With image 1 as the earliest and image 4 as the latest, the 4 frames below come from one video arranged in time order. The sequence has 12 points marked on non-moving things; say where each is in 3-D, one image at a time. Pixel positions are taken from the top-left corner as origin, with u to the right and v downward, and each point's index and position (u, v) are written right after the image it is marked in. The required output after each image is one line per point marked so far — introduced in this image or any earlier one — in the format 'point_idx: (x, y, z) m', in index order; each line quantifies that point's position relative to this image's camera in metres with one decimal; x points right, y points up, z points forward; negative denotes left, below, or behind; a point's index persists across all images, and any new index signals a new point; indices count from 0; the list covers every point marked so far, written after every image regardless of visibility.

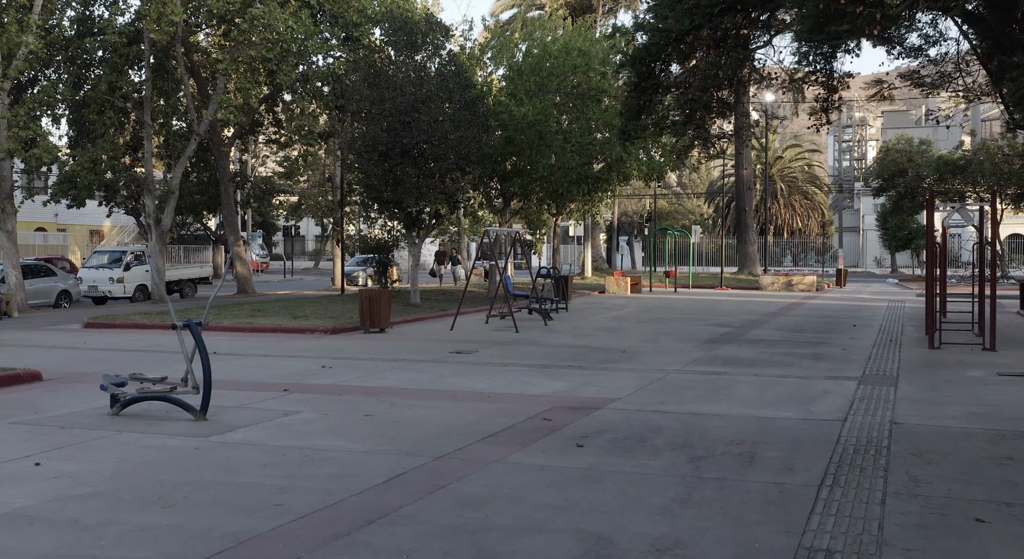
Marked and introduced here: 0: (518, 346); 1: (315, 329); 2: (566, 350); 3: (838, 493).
0: (+0.1, -1.0, +17.0) m
1: (-3.6, -0.9, +19.5) m
2: (+0.8, -1.1, +16.3) m
3: (+2.1, -1.4, +7.0) m
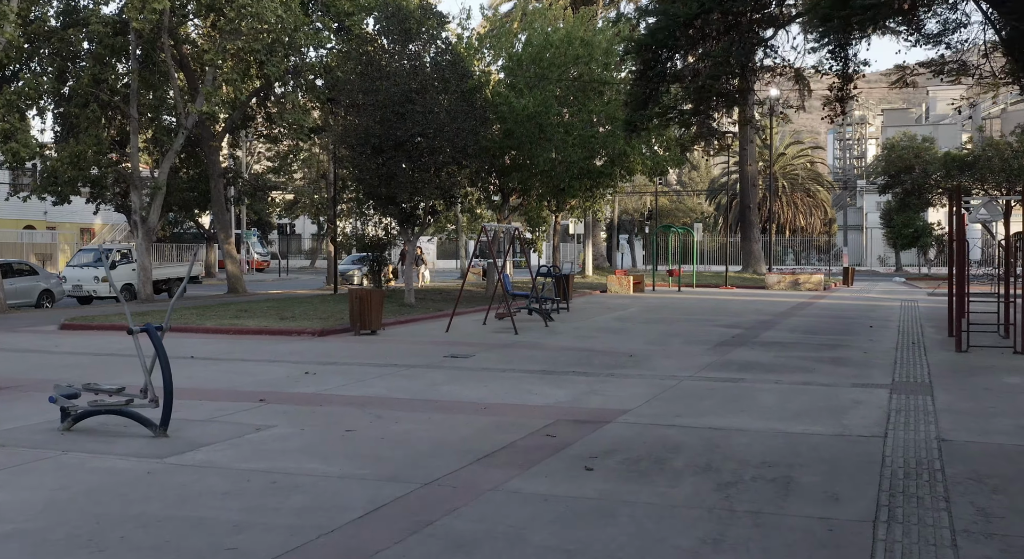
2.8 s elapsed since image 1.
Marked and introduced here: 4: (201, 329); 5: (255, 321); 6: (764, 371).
0: (+0.1, -1.0, +15.9) m
1: (-3.6, -0.9, +18.4) m
2: (+0.8, -1.0, +15.2) m
3: (+2.1, -1.4, +5.9) m
4: (-5.5, -0.9, +19.0) m
5: (-4.7, -0.8, +19.7) m
6: (+3.2, -1.1, +13.5) m
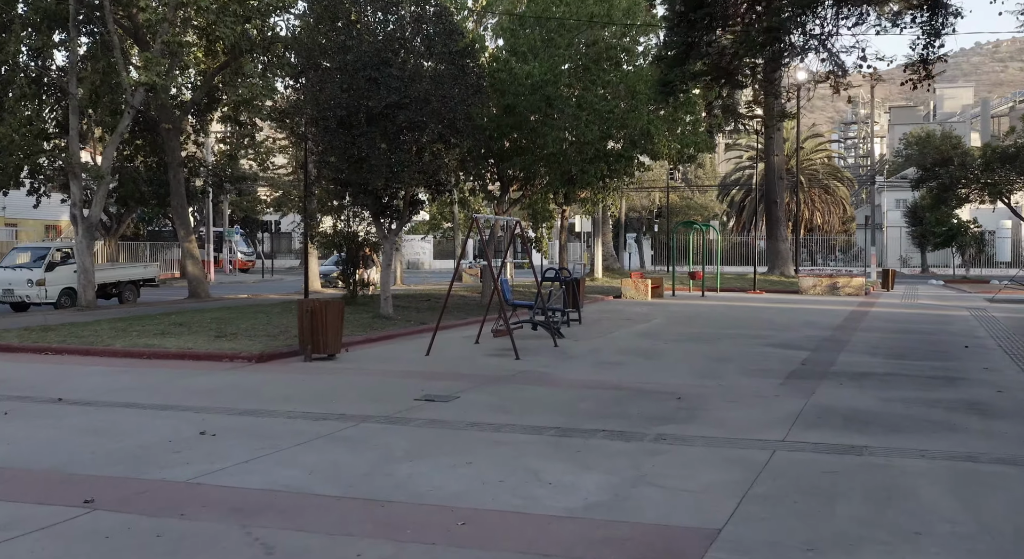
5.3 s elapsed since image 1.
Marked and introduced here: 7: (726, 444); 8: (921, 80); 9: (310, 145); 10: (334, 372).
0: (+0.1, -1.1, +11.5) m
1: (-3.6, -1.0, +14.0) m
2: (+0.8, -1.2, +10.8) m
3: (+2.1, -1.5, +1.5) m
4: (-5.5, -1.0, +14.6) m
5: (-4.7, -0.9, +15.3) m
6: (+3.2, -1.3, +9.1) m
7: (+1.7, -1.3, +8.3) m
8: (+6.4, +3.2, +17.0) m
9: (-3.7, +2.5, +19.7) m
10: (-2.1, -1.1, +13.0) m
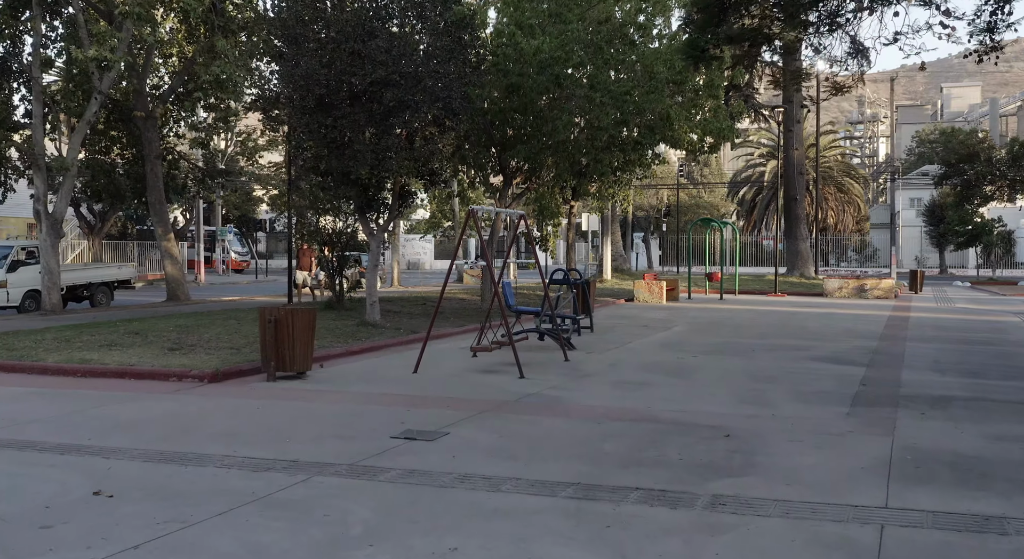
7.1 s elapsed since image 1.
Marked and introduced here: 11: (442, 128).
0: (+0.1, -1.2, +9.3) m
1: (-3.6, -1.0, +11.7) m
2: (+0.8, -1.2, +8.5) m
3: (+2.1, -1.5, -0.8) m
4: (-5.5, -1.0, +12.4) m
5: (-4.7, -0.9, +13.1) m
6: (+3.2, -1.3, +6.8) m
7: (+1.7, -1.3, +6.0) m
8: (+6.5, +3.1, +14.7) m
9: (-3.6, +2.4, +17.4) m
10: (-2.1, -1.1, +10.7) m
11: (-1.1, +2.4, +17.3) m
